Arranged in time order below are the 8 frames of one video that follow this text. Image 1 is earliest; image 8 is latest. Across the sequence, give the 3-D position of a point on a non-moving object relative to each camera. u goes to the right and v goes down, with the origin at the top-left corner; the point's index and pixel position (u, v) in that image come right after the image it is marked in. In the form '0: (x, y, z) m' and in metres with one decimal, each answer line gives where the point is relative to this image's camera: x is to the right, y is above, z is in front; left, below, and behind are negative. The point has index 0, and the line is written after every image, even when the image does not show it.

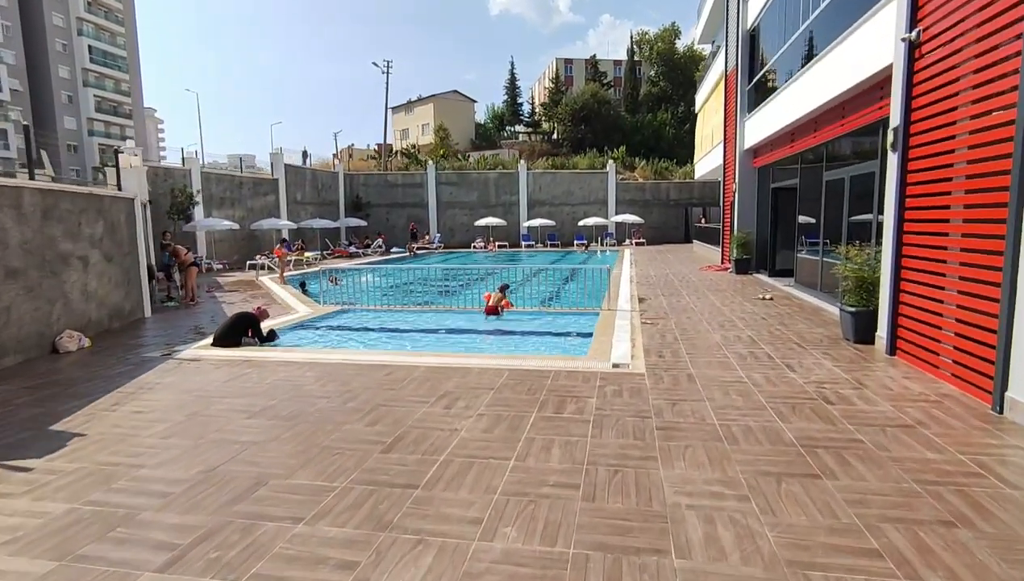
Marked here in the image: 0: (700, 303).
0: (+3.7, -0.2, +10.9) m
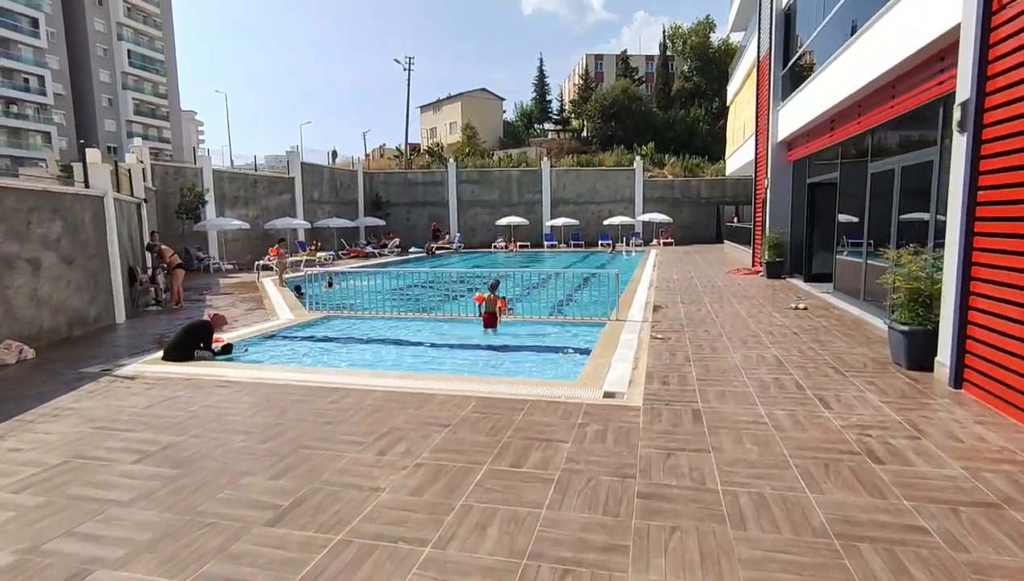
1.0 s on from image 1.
0: (+3.7, -0.4, +9.6) m
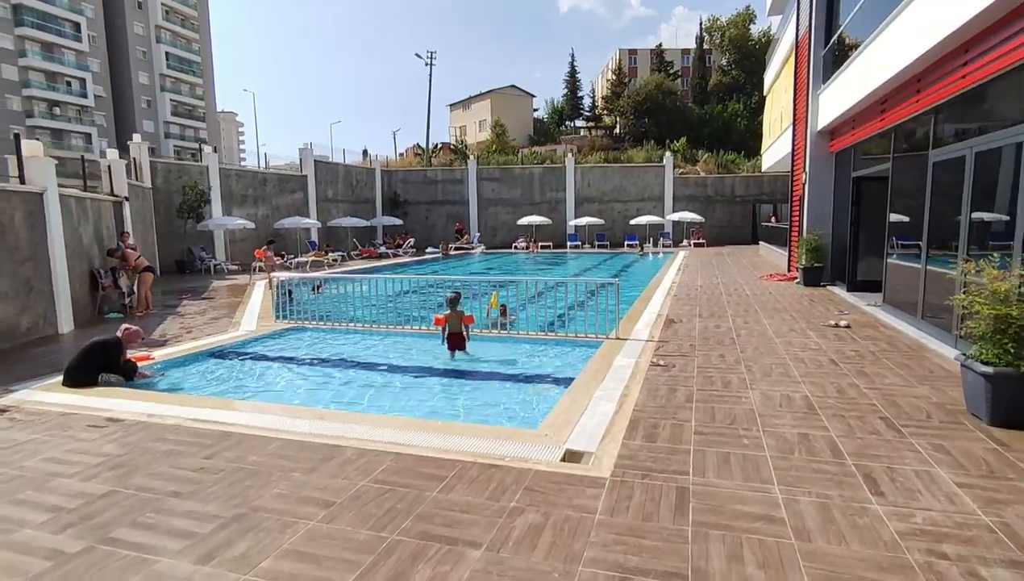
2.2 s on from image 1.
0: (+3.4, -0.6, +8.1) m
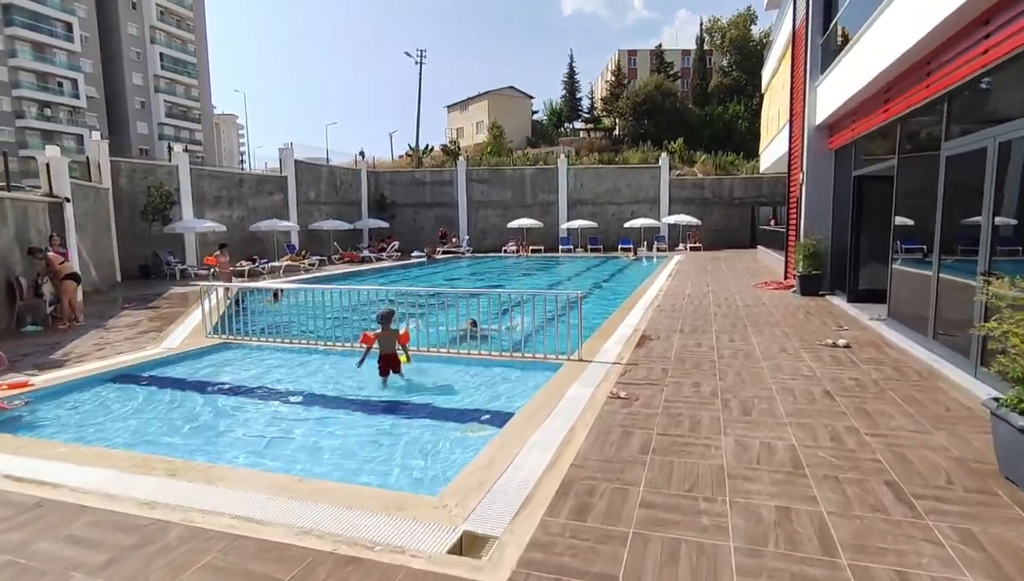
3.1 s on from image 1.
0: (+2.8, -0.8, +7.0) m
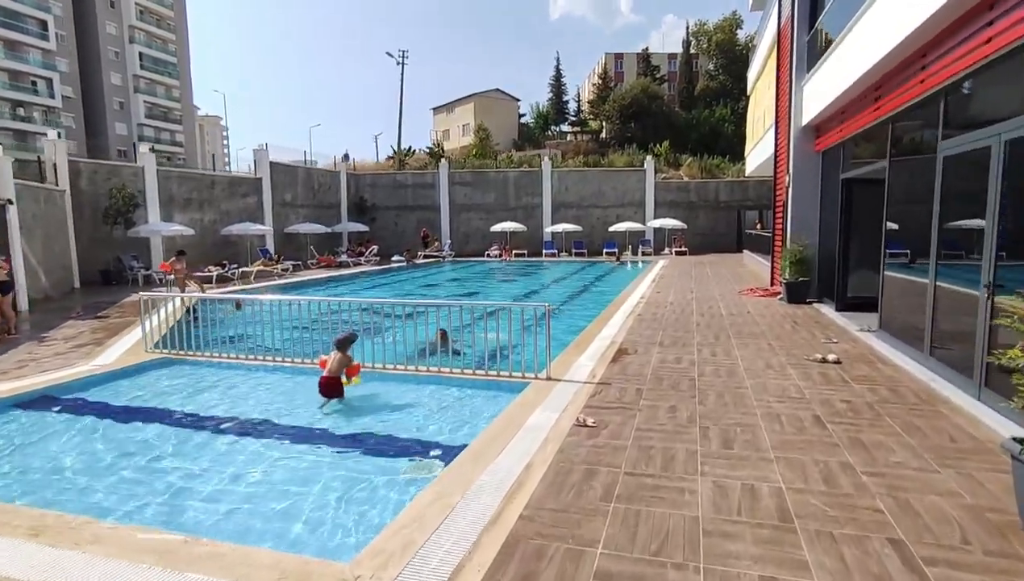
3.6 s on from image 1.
0: (+2.4, -0.9, +6.4) m
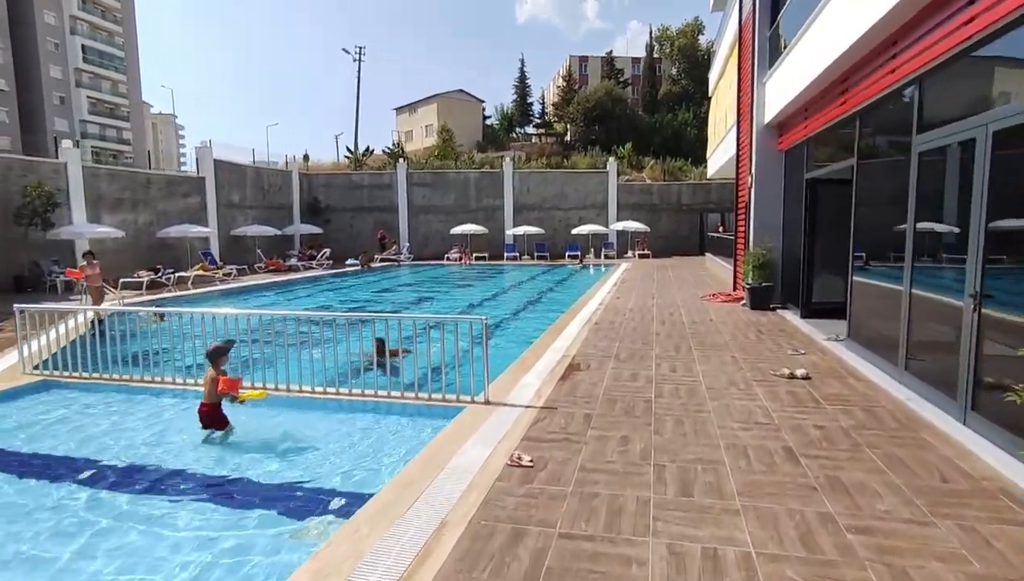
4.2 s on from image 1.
0: (+1.7, -1.0, +5.8) m
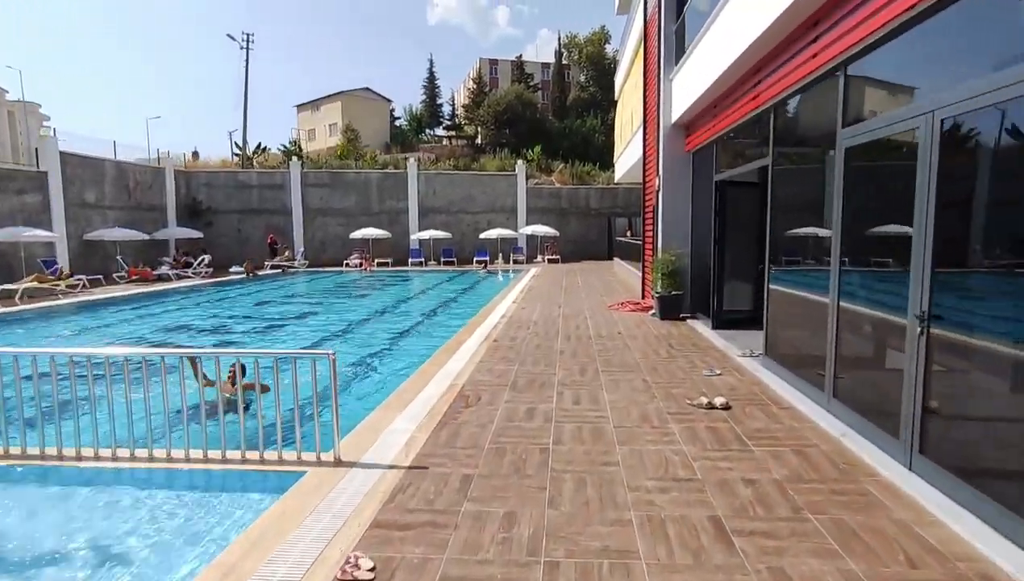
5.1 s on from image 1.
0: (+0.6, -1.1, +4.8) m
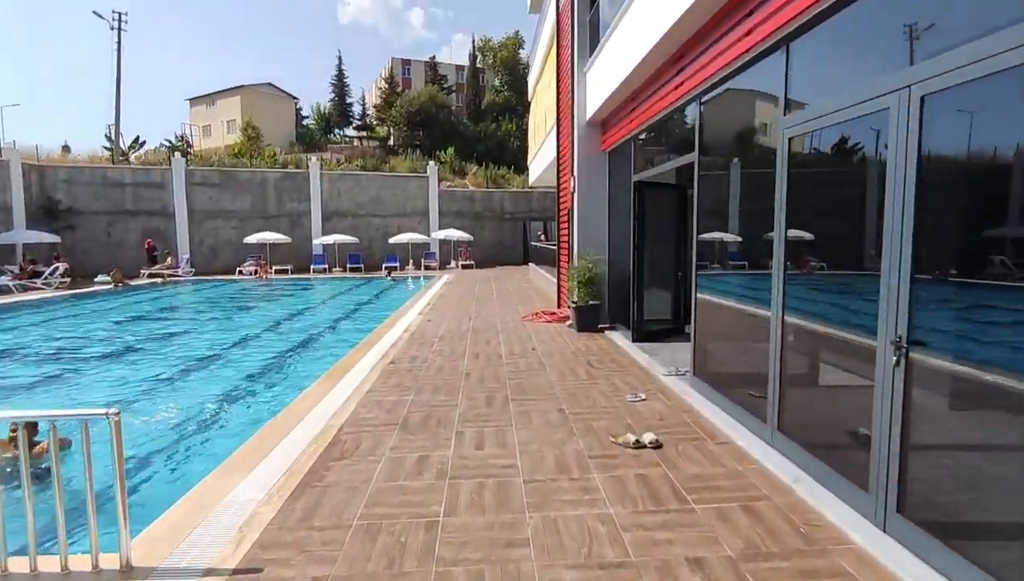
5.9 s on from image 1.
0: (-0.2, -1.3, +3.8) m
